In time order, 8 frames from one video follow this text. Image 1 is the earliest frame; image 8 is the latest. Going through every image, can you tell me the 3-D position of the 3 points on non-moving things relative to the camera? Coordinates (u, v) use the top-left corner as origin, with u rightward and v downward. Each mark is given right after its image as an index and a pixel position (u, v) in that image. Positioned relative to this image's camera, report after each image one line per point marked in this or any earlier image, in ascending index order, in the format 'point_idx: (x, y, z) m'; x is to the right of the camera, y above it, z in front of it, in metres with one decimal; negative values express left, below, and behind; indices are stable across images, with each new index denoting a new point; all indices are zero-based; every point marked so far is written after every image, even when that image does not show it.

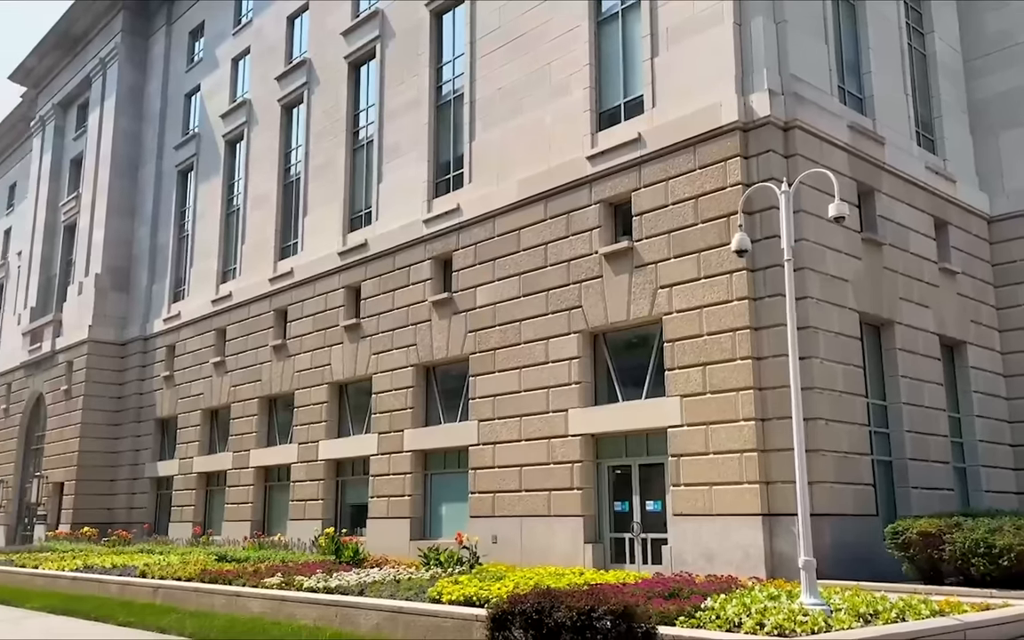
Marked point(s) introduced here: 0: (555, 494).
0: (+1.0, -3.9, +19.7) m
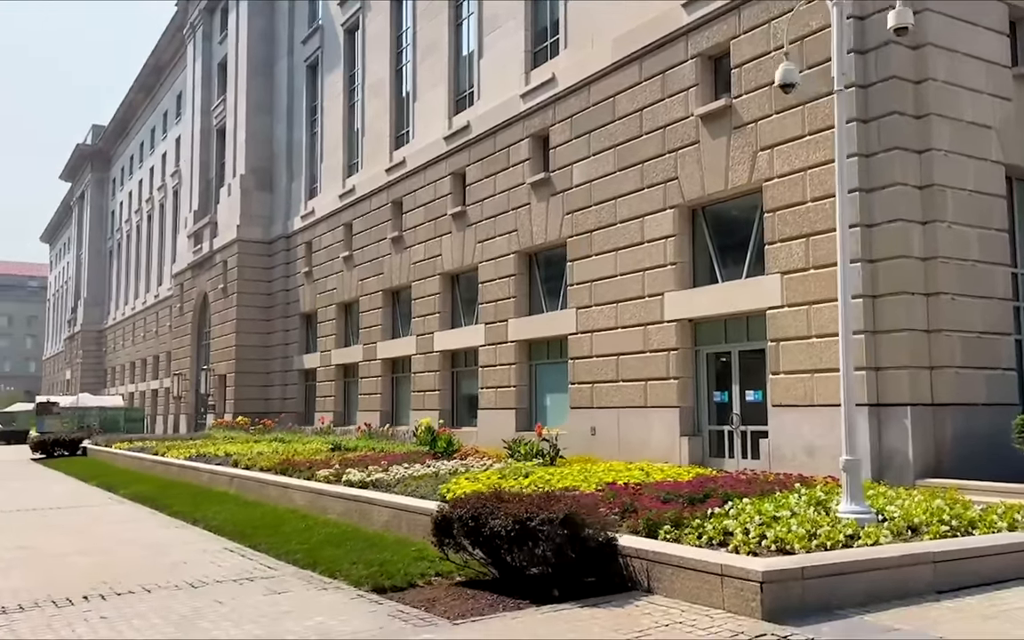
0: (+2.9, -1.3, +18.3) m
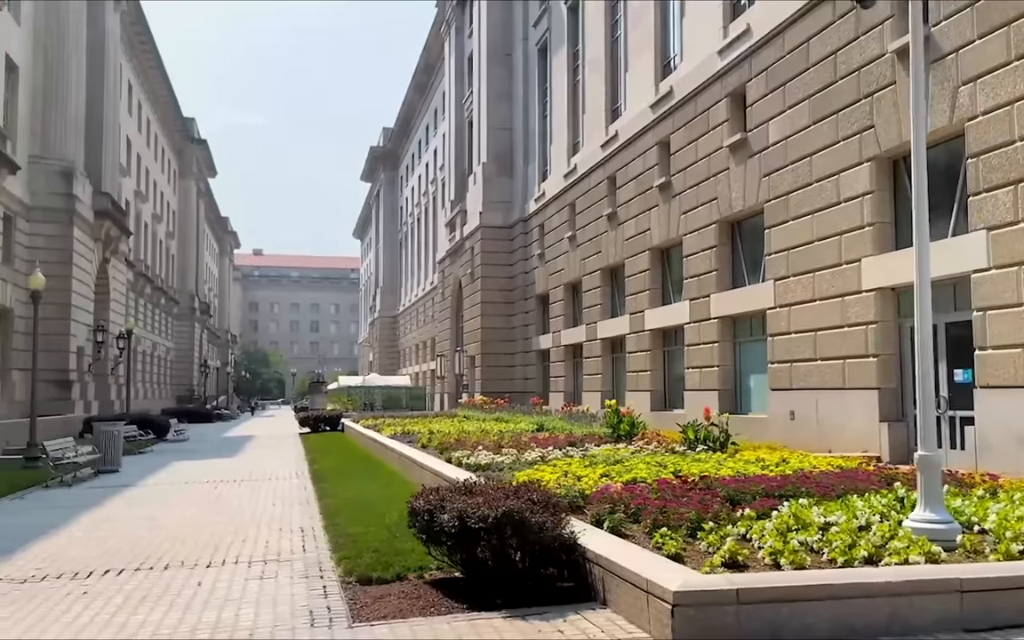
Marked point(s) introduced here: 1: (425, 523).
0: (+6.2, -0.8, +16.2) m
1: (-0.6, -1.4, +6.3) m
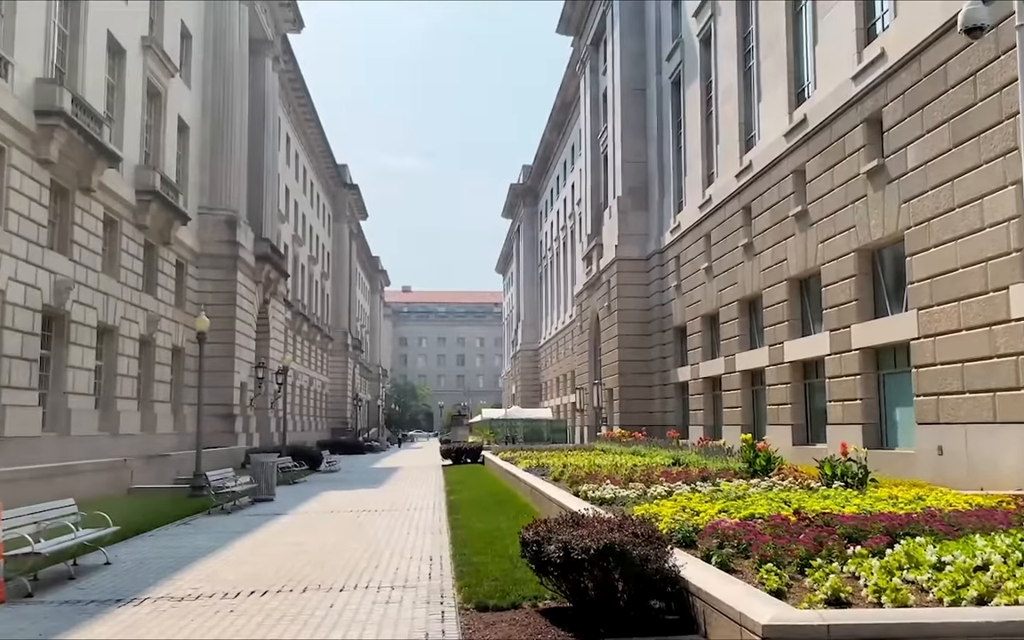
0: (+8.4, -1.3, +15.3) m
1: (+0.2, -1.7, +6.6) m
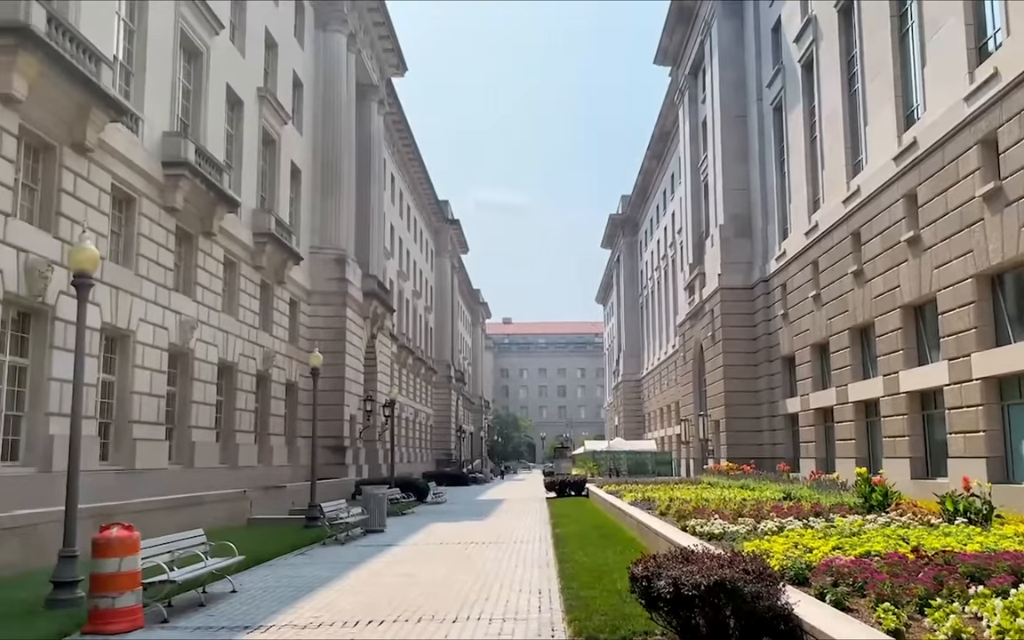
0: (+10.2, -1.7, +14.4) m
1: (+1.0, -2.0, +6.7) m
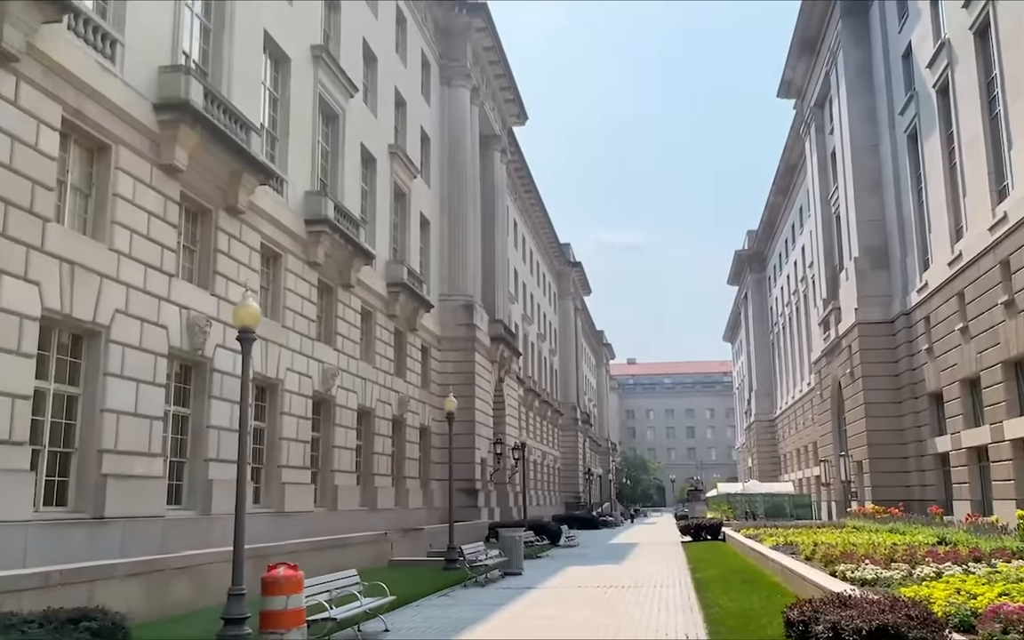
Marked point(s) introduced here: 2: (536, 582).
0: (+12.3, -2.1, +13.0) m
1: (+2.2, -2.3, +6.6) m
2: (+0.5, -5.6, +19.1) m
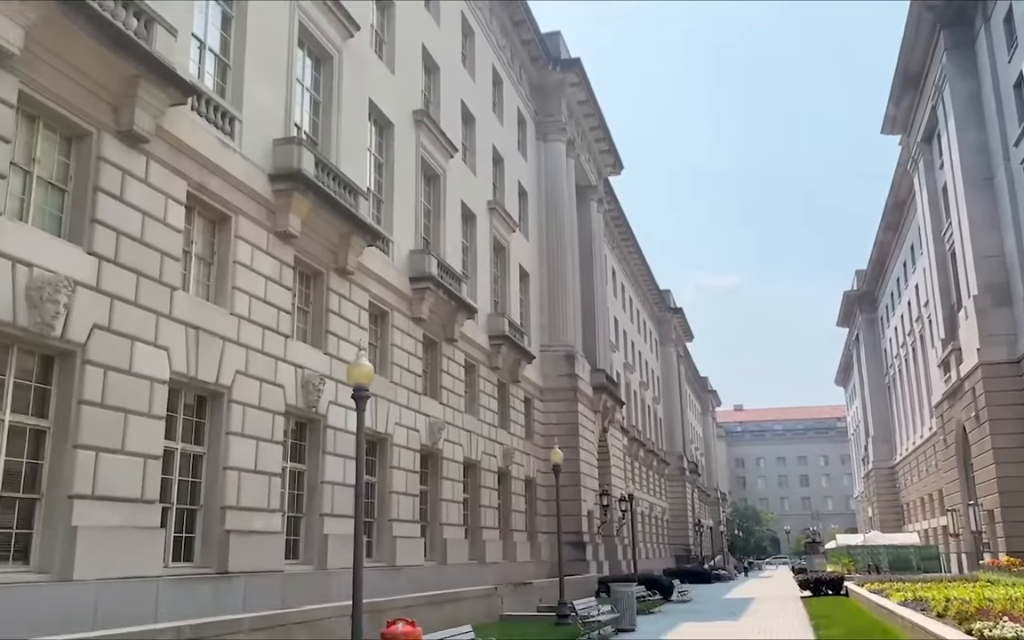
0: (+13.8, -2.5, +11.5) m
1: (+3.0, -2.7, +6.3) m
2: (+2.9, -6.7, +18.7) m
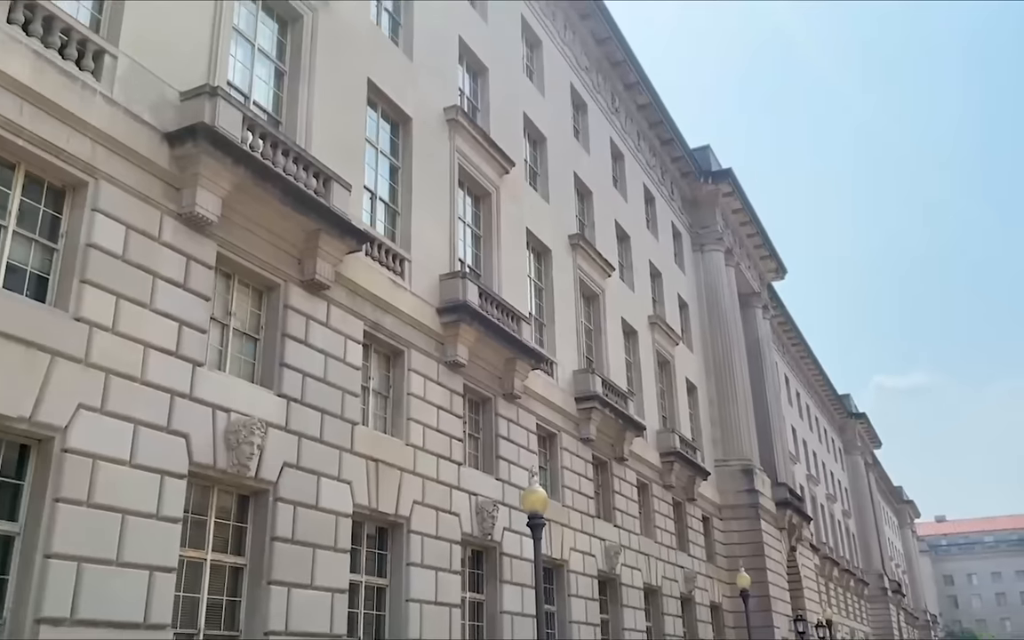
0: (+15.9, -2.9, +8.4) m
1: (+4.3, -3.2, +5.2) m
2: (+6.7, -8.8, +16.8) m
